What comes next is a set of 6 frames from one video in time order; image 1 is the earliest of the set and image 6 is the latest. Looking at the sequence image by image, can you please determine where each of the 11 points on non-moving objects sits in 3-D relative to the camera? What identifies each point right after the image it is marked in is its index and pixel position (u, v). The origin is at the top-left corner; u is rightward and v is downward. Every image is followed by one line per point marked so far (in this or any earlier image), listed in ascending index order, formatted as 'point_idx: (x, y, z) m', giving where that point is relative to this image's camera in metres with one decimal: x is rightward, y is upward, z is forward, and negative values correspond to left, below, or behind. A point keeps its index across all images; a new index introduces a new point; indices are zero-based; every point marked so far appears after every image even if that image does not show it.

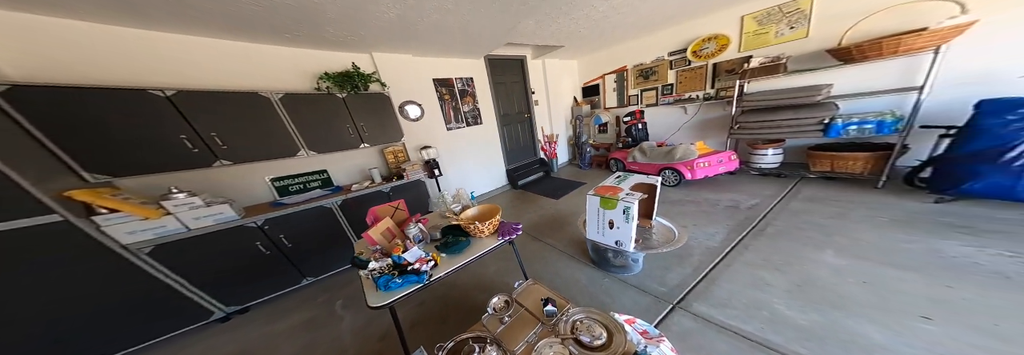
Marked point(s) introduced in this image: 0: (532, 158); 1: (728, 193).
0: (+0.5, +0.3, +3.9) m
1: (+2.3, -0.2, +2.4) m
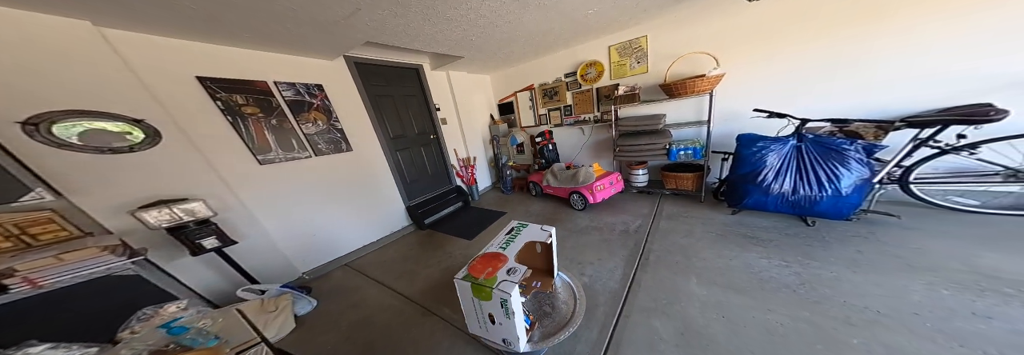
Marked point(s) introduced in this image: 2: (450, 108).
0: (-0.9, -0.1, +3.3) m
1: (+1.3, -0.4, +2.4) m
2: (-0.9, +1.0, +3.2) m
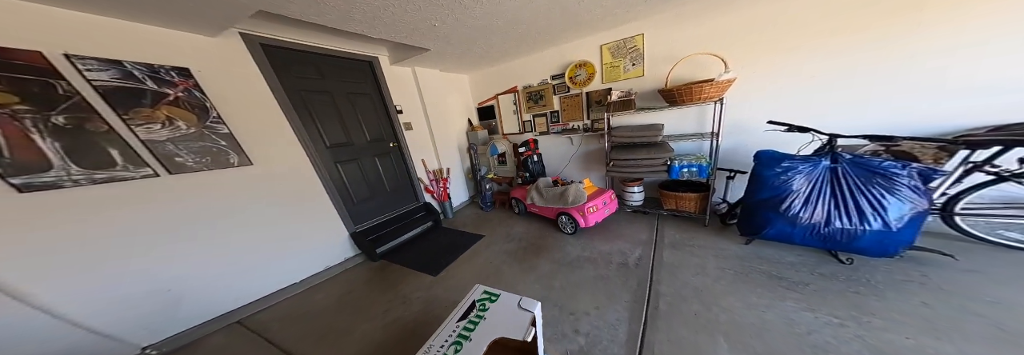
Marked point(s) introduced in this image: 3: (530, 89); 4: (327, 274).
0: (-1.2, -0.3, +2.8) m
1: (+1.1, -0.6, +2.0) m
2: (-1.2, +0.8, +2.7) m
3: (+0.2, +1.2, +2.8) m
4: (-1.6, -0.8, +1.9) m
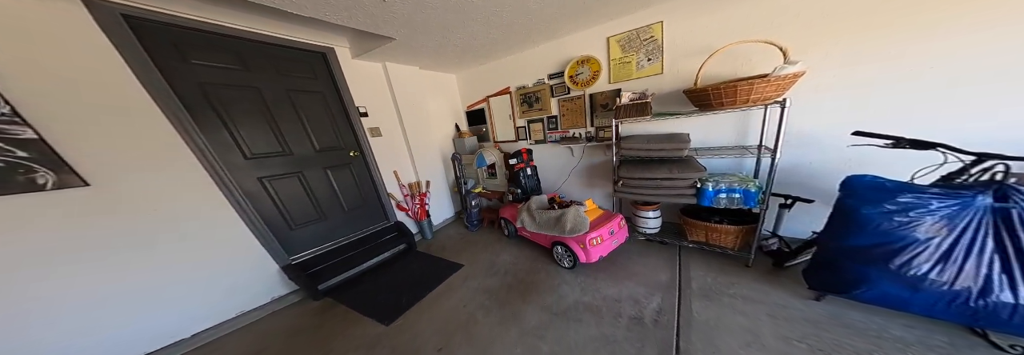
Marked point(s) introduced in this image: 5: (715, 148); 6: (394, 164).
0: (-1.4, -0.5, +2.3) m
1: (+0.9, -0.7, +1.6) m
2: (-1.3, +0.7, +2.3) m
3: (+0.1, +1.0, +2.4) m
4: (-1.8, -1.0, +1.5) m
5: (+1.5, +0.2, +1.6) m
6: (-1.3, +0.1, +2.4) m
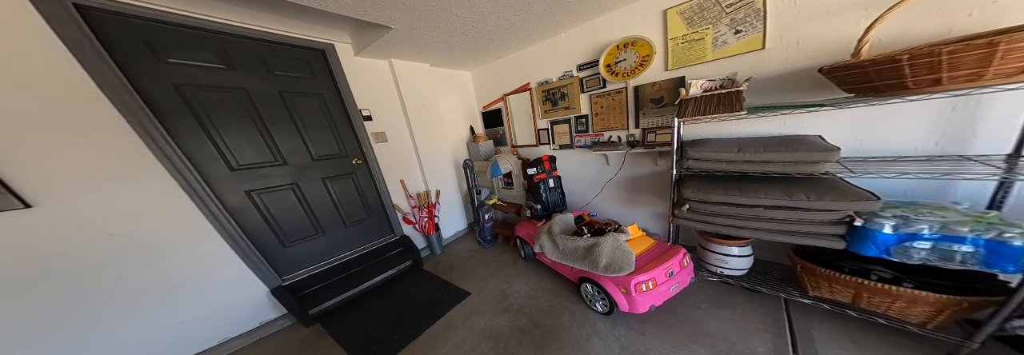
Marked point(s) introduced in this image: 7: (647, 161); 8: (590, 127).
0: (-1.2, -0.5, +2.1) m
1: (+1.0, -0.9, +1.1) m
2: (-1.1, +0.6, +2.1) m
3: (+0.3, +0.9, +2.1) m
4: (-1.7, -1.0, +1.3) m
5: (+1.6, +0.1, +1.1) m
6: (-1.1, +0.1, +2.1) m
7: (+1.0, +0.1, +1.7) m
8: (+0.7, +0.4, +1.9) m
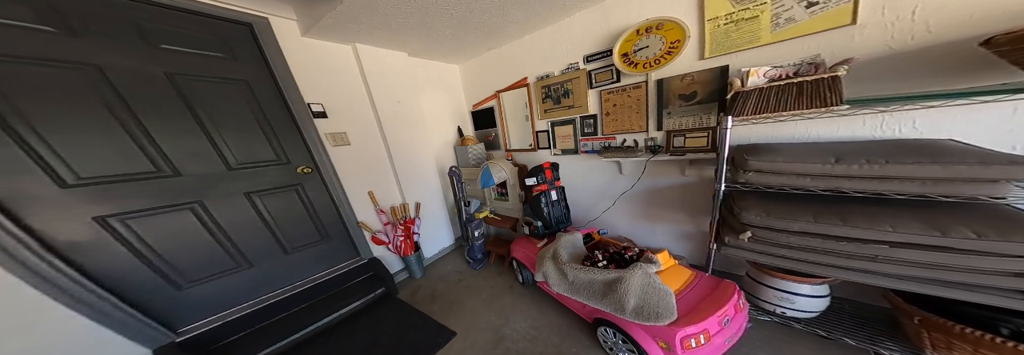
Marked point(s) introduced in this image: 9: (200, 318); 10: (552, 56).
0: (-1.2, -0.6, +1.7) m
1: (+1.0, -0.9, +0.8) m
2: (-1.1, +0.5, +1.7) m
3: (+0.3, +0.8, +1.8) m
4: (-1.7, -1.1, +0.9) m
5: (+1.6, 0.0, +0.8) m
6: (-1.1, 0.0, +1.8) m
7: (+1.0, +0.1, +1.4) m
8: (+0.7, +0.4, +1.6) m
9: (-1.6, -0.8, +1.2) m
10: (+0.3, +0.9, +1.7) m
